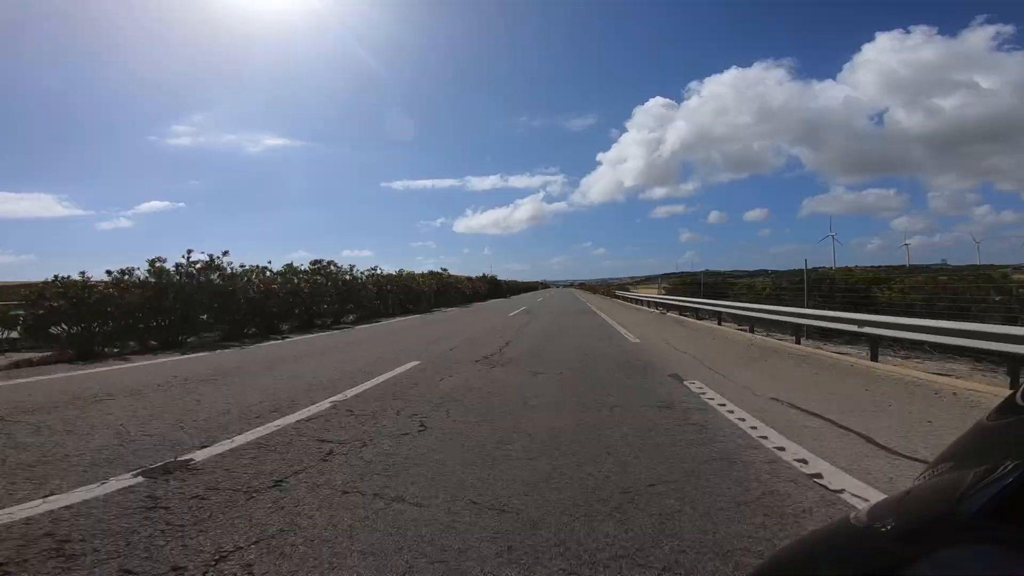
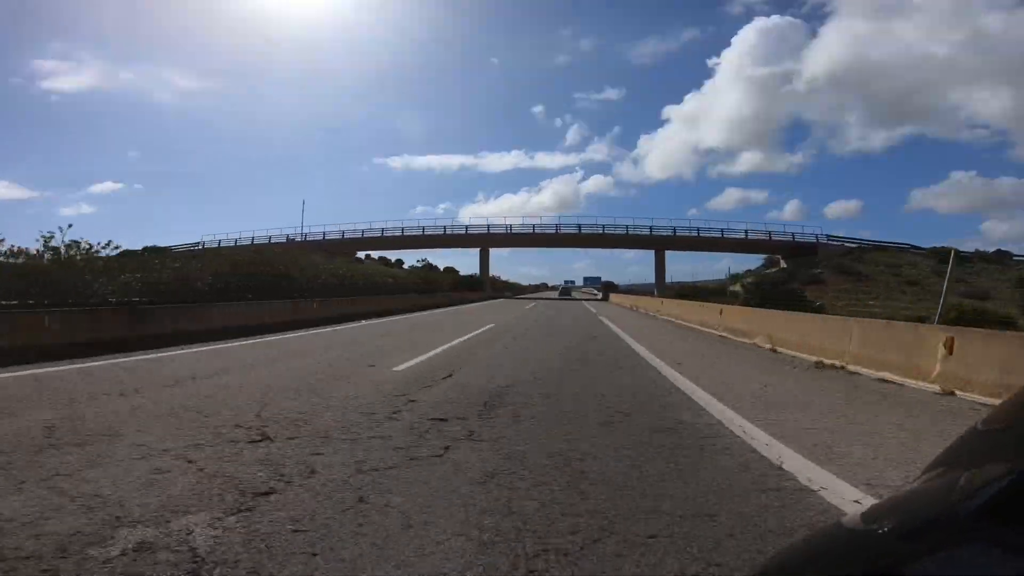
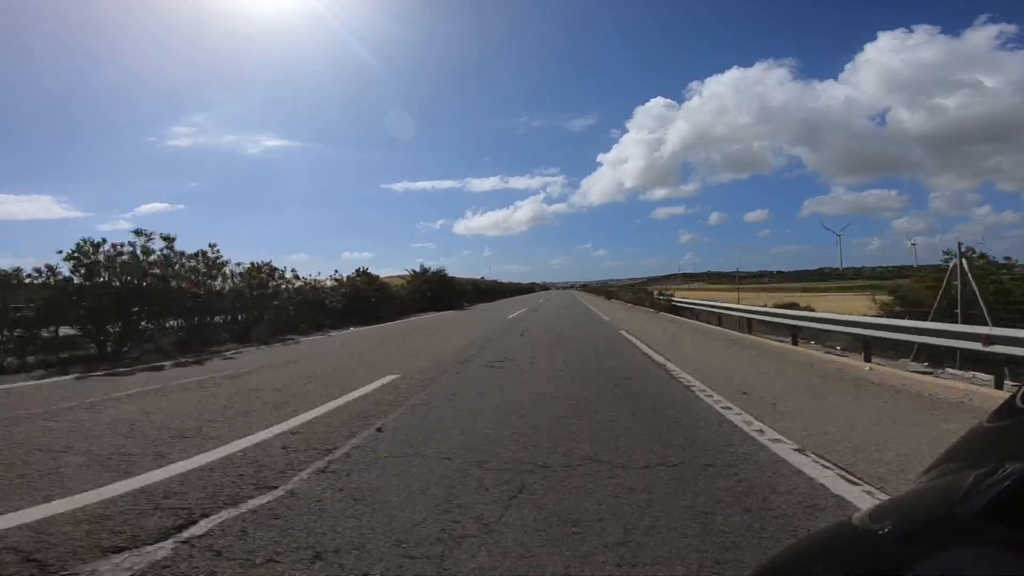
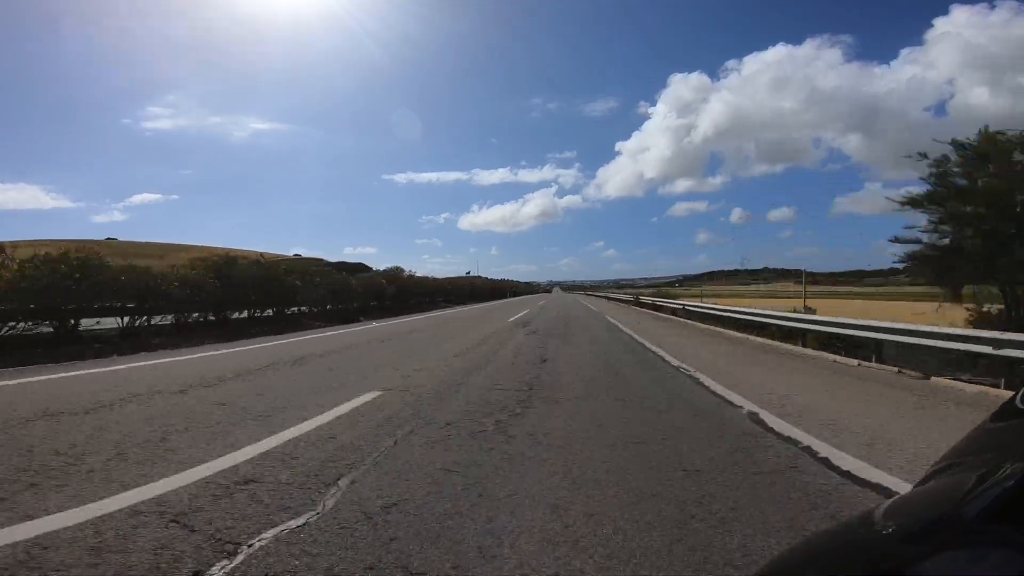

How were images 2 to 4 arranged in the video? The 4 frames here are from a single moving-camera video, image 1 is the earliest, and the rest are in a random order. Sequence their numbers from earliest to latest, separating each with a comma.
3, 4, 2
